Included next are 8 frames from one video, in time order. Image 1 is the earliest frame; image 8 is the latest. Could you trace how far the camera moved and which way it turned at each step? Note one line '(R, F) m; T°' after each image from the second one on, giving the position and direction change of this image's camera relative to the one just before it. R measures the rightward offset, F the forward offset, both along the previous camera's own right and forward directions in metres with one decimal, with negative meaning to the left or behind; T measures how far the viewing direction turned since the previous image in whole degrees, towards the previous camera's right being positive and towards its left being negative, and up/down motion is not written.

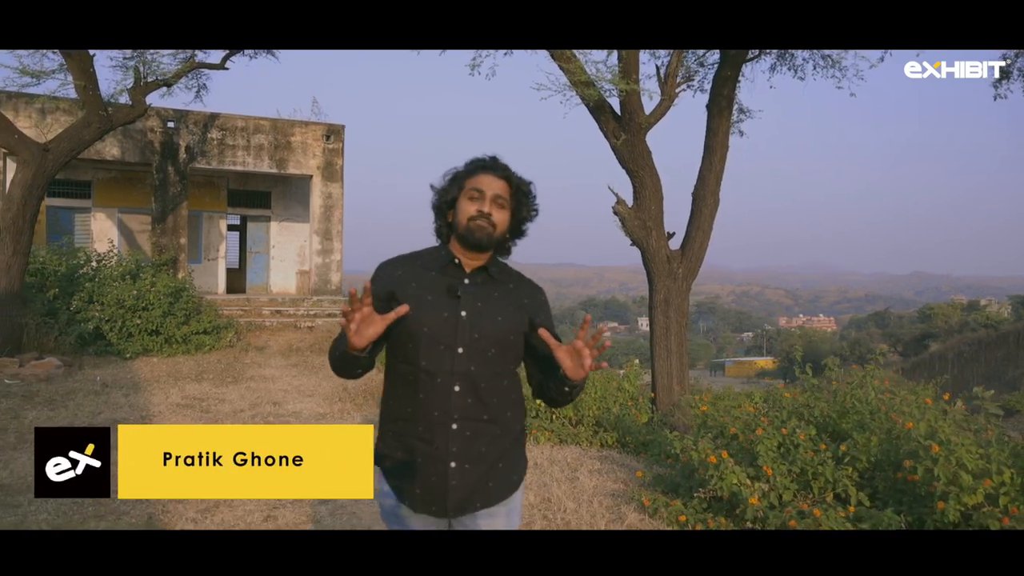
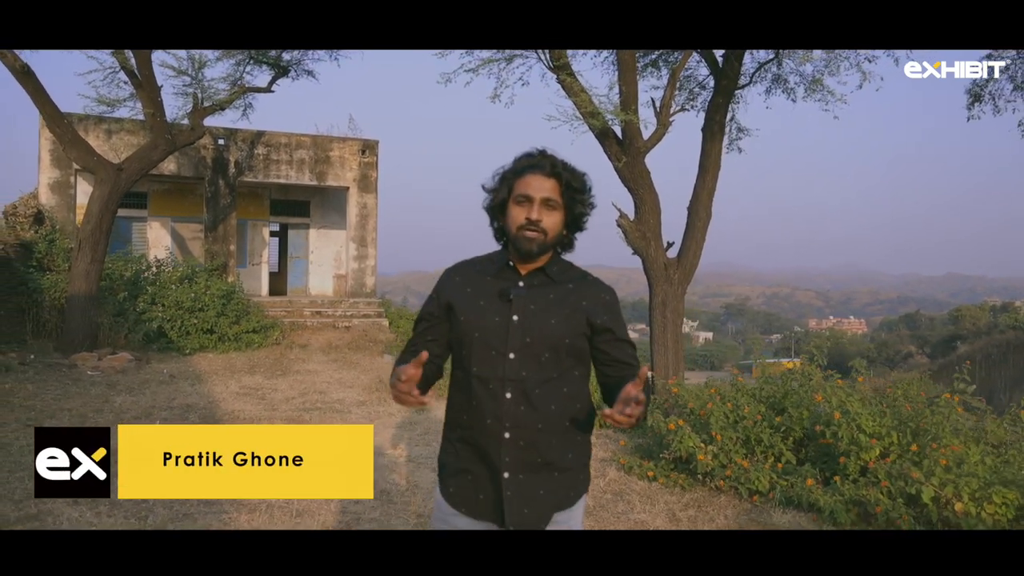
(+0.2, -1.5) m; -2°
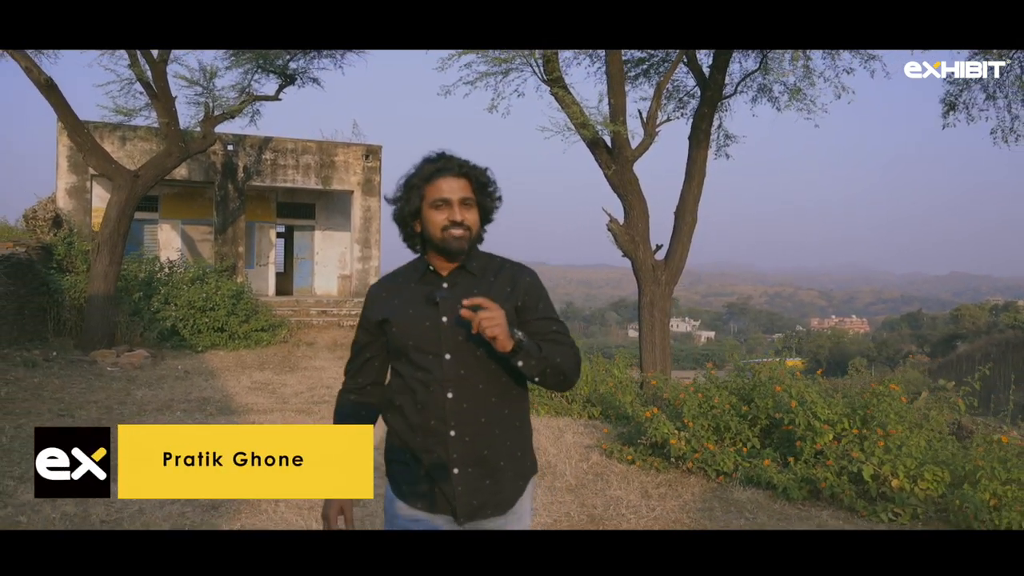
(+0.1, -0.7) m; 0°
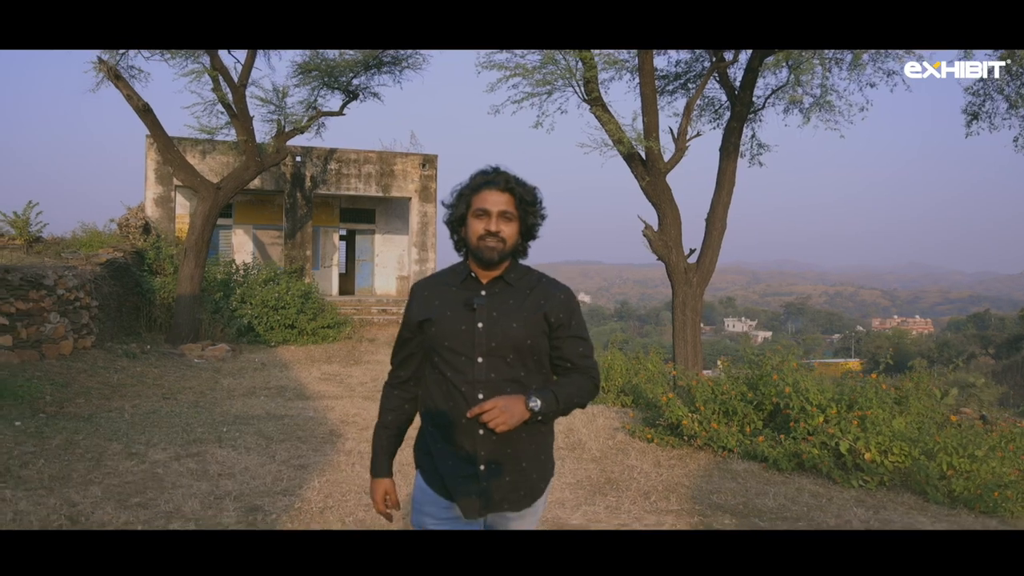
(+0.2, -1.3) m; -4°
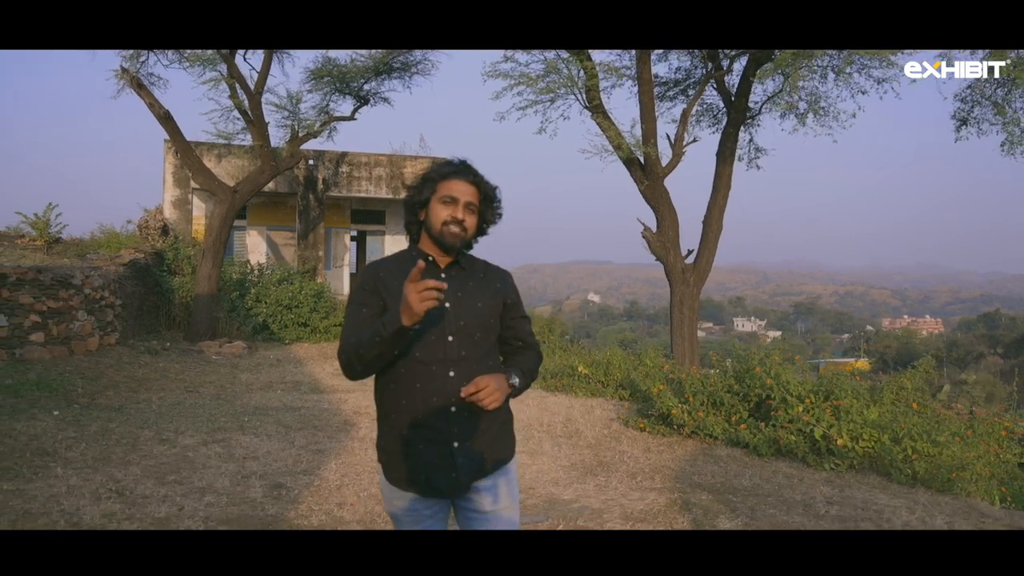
(+0.1, -0.6) m; -1°
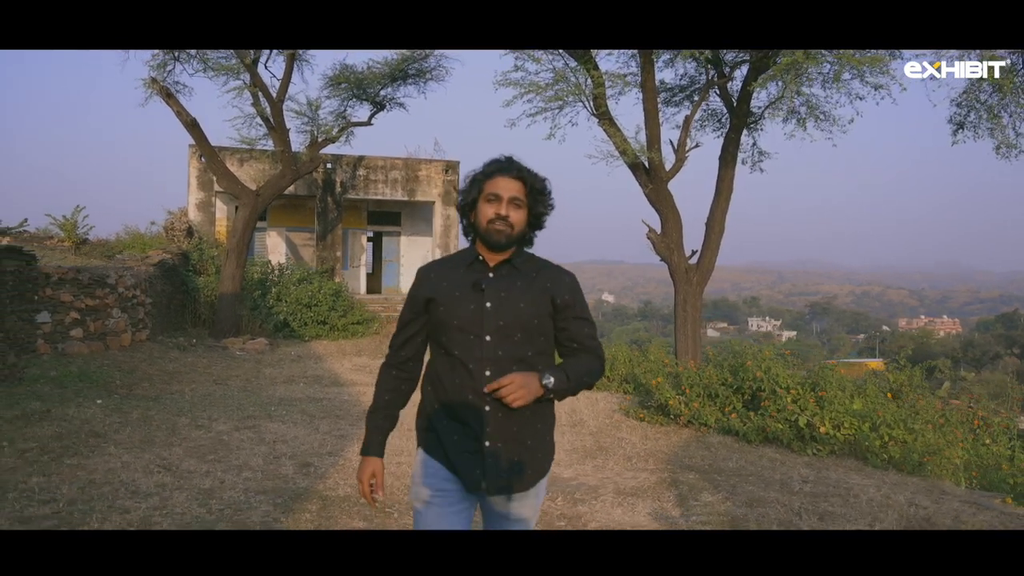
(+0.1, -0.7) m; -1°
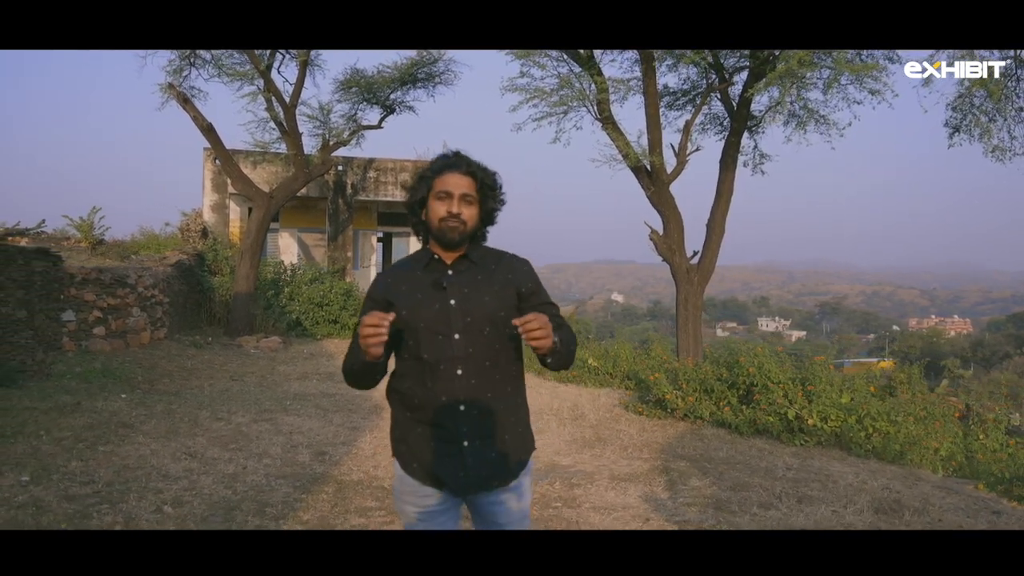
(+0.1, -0.5) m; -1°
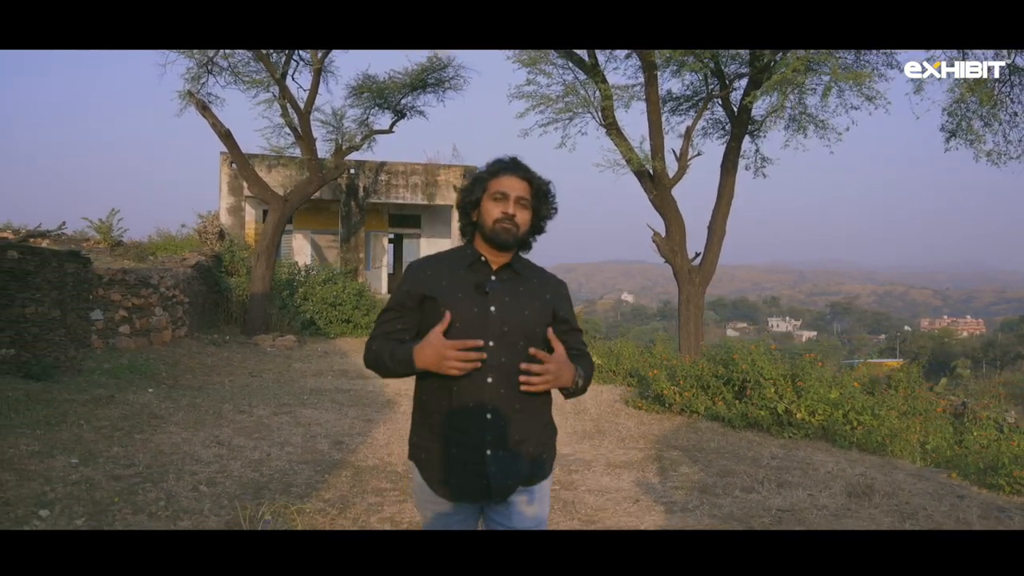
(+0.1, -0.6) m; -1°
